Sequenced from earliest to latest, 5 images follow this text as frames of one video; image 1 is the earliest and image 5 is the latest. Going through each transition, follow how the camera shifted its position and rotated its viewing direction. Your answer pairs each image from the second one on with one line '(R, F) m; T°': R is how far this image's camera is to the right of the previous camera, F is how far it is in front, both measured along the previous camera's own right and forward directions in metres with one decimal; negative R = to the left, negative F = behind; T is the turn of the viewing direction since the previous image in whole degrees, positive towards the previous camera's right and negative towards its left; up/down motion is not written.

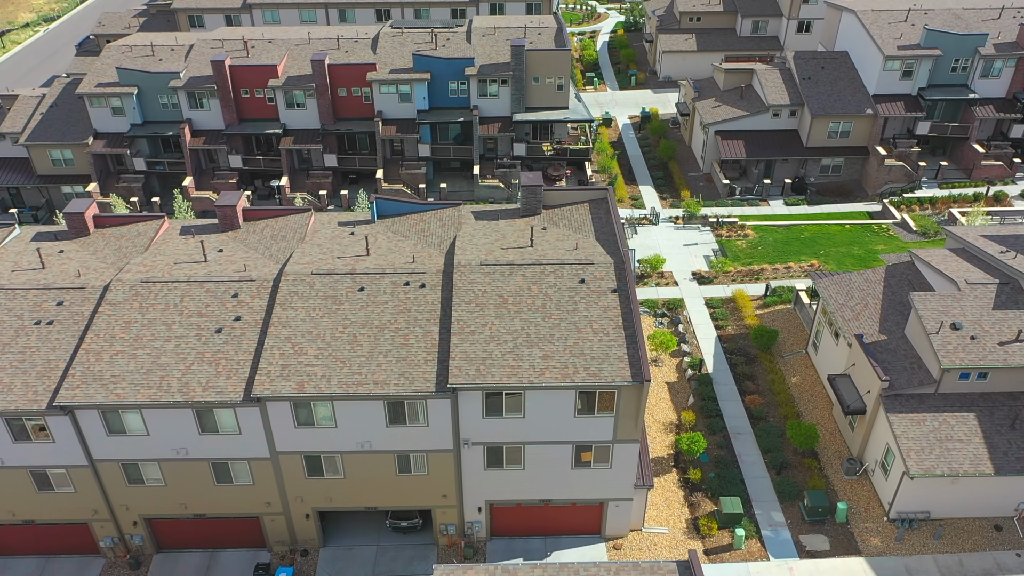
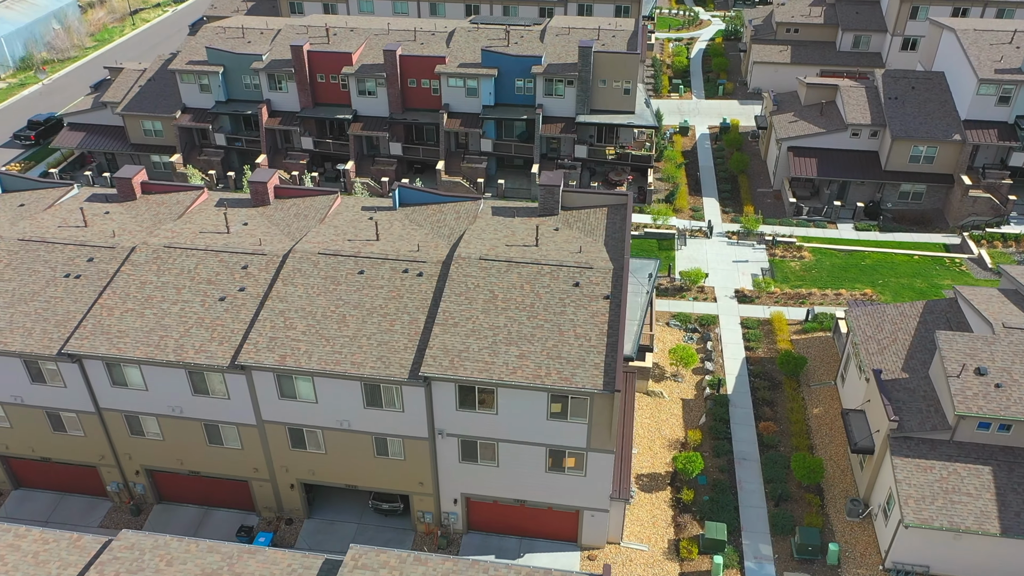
(+4.1, +0.3) m; -8°
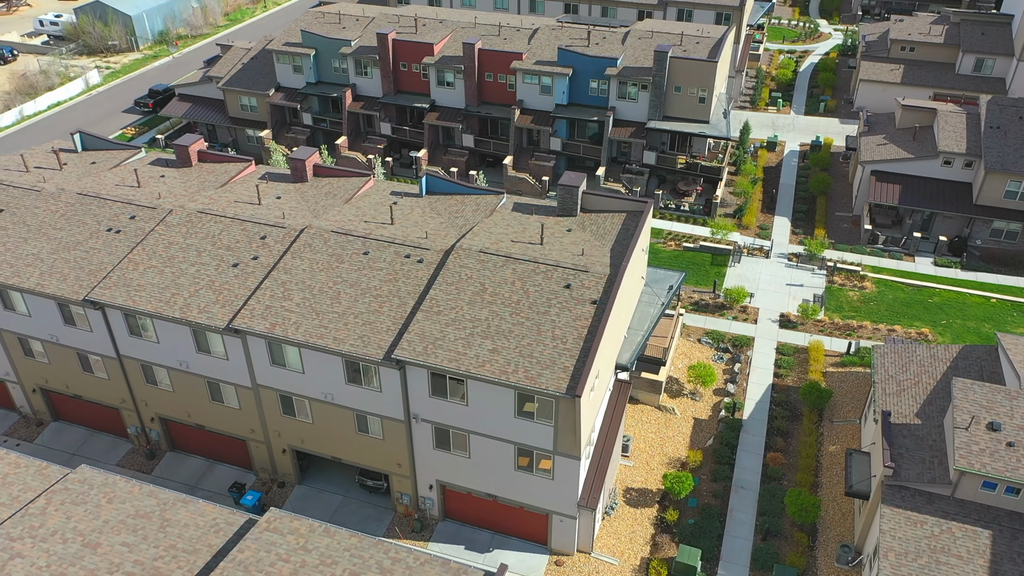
(+4.6, +0.3) m; -9°
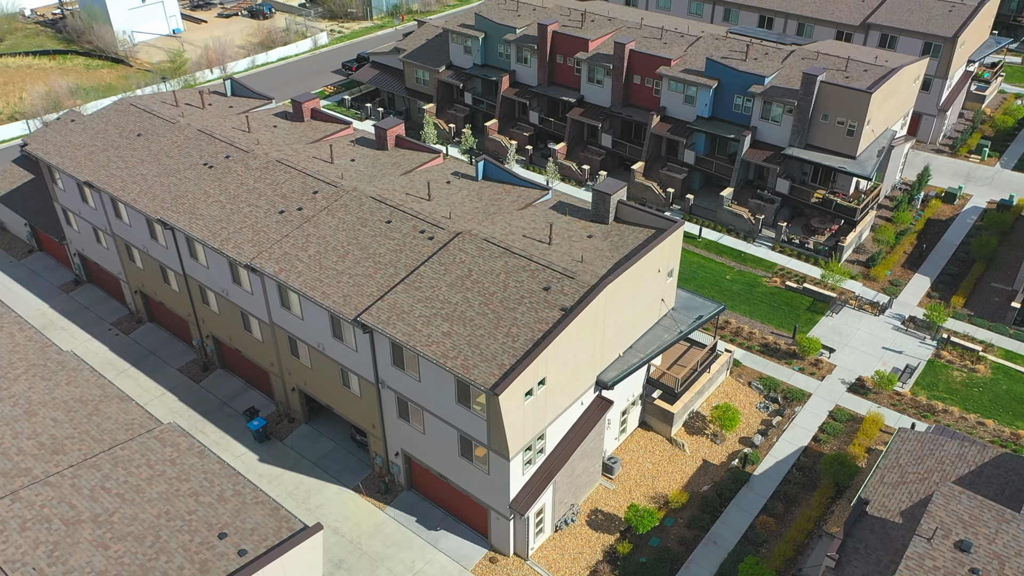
(+8.7, +1.2) m; -16°
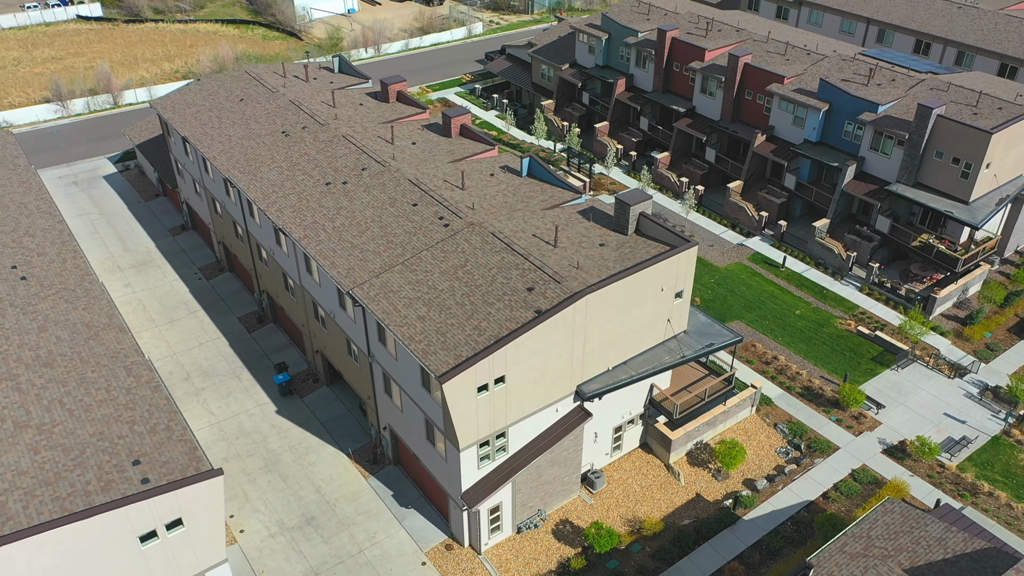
(+6.4, +0.6) m; -12°
